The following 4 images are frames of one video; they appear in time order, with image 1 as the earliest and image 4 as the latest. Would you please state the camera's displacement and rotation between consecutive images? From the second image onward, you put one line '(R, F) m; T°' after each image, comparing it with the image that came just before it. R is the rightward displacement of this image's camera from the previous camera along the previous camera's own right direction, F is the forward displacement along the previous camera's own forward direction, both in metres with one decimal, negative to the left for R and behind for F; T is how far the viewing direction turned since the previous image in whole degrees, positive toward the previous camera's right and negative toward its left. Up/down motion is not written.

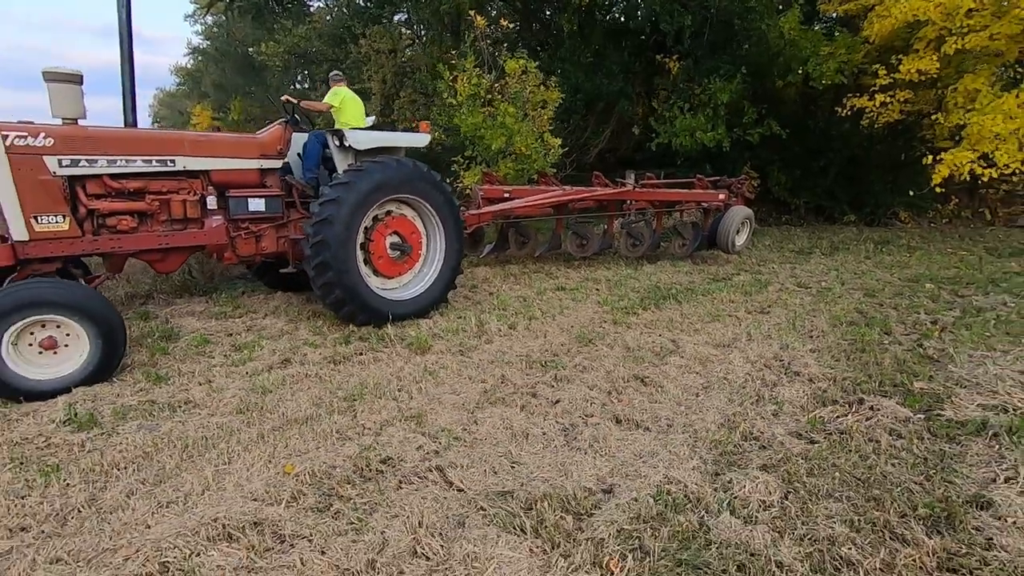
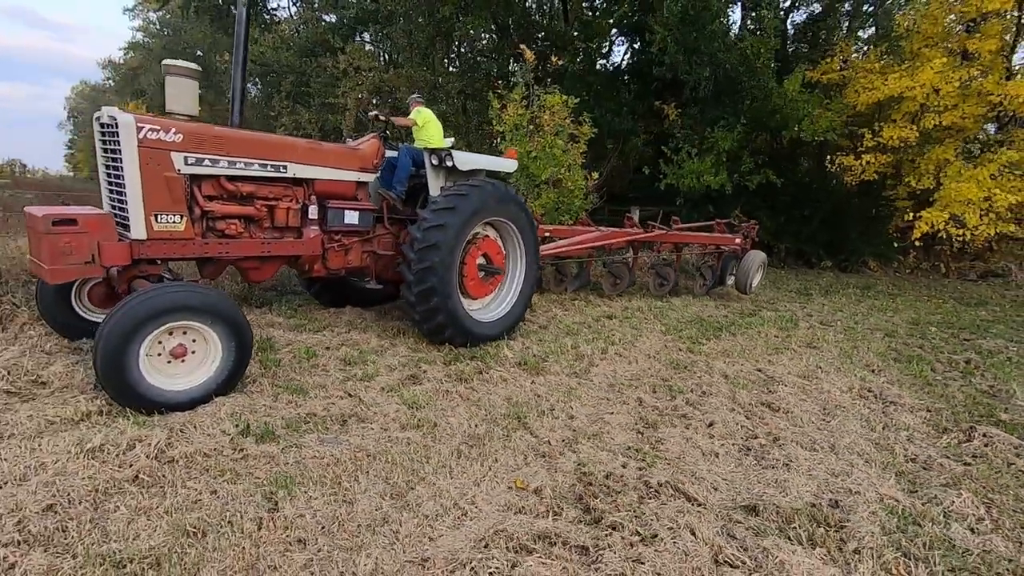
(-1.5, 0.0) m; +7°
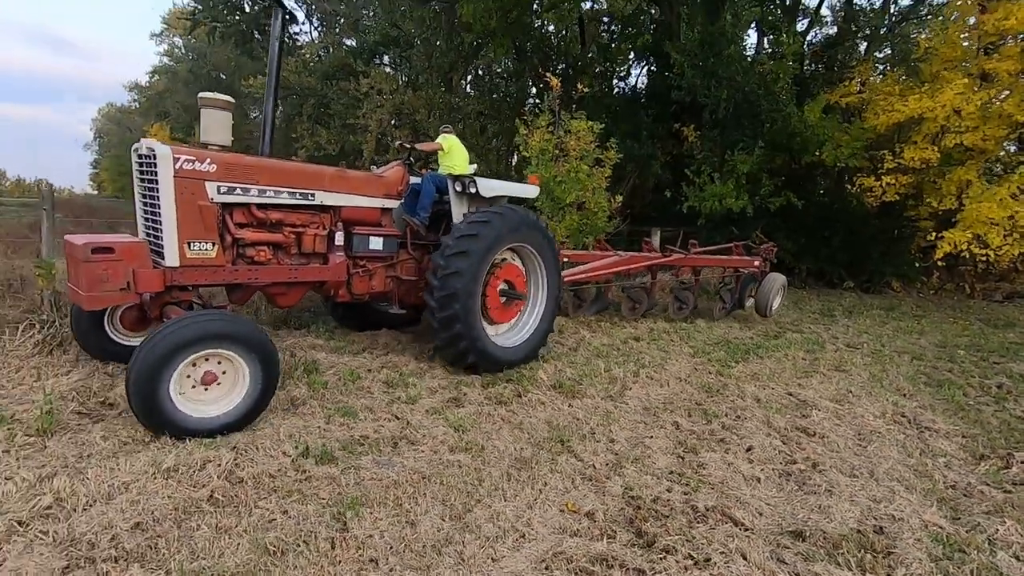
(-0.2, -0.1) m; -1°
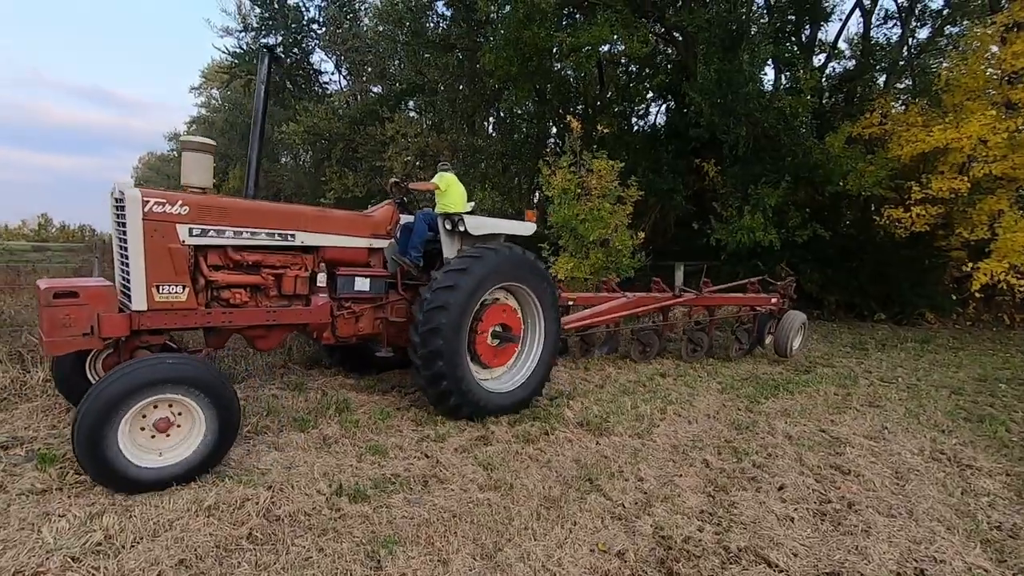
(0.0, -0.1) m; -2°
